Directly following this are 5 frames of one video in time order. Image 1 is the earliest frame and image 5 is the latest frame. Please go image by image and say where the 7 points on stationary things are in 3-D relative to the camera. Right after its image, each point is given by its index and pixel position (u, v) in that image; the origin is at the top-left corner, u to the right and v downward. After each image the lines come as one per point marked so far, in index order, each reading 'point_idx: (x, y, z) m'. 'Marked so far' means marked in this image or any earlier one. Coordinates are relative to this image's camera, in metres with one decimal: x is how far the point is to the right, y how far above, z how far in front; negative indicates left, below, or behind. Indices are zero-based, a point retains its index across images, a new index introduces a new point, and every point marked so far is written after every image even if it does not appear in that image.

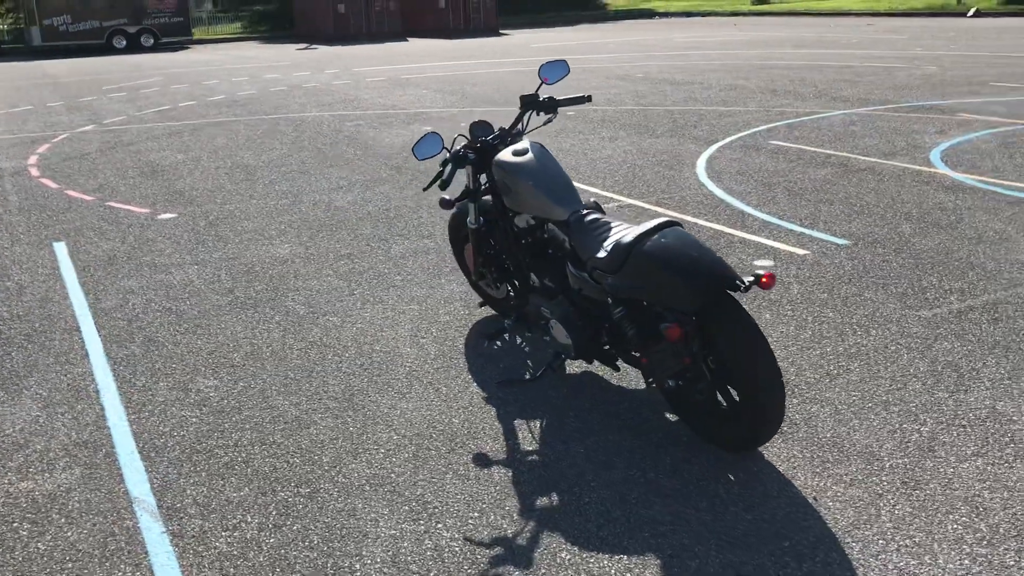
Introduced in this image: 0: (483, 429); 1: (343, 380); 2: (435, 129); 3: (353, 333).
0: (-0.1, -0.6, +4.5) m
1: (-0.9, -0.5, +5.1) m
2: (-1.0, +2.1, +13.0) m
3: (-0.9, -0.3, +5.8) m
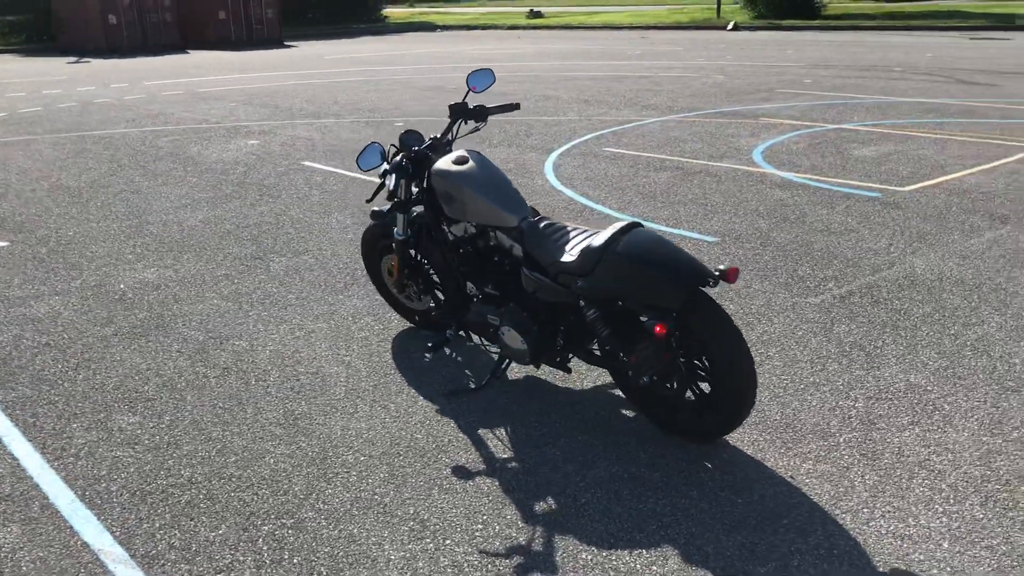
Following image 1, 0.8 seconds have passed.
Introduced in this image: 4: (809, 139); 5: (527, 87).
0: (-0.3, -0.7, +4.4) m
1: (-1.1, -0.6, +4.9) m
2: (-3.2, +1.8, +12.5) m
3: (-1.3, -0.4, +5.5) m
4: (+3.6, +1.8, +11.8) m
5: (+0.3, +3.7, +18.2) m
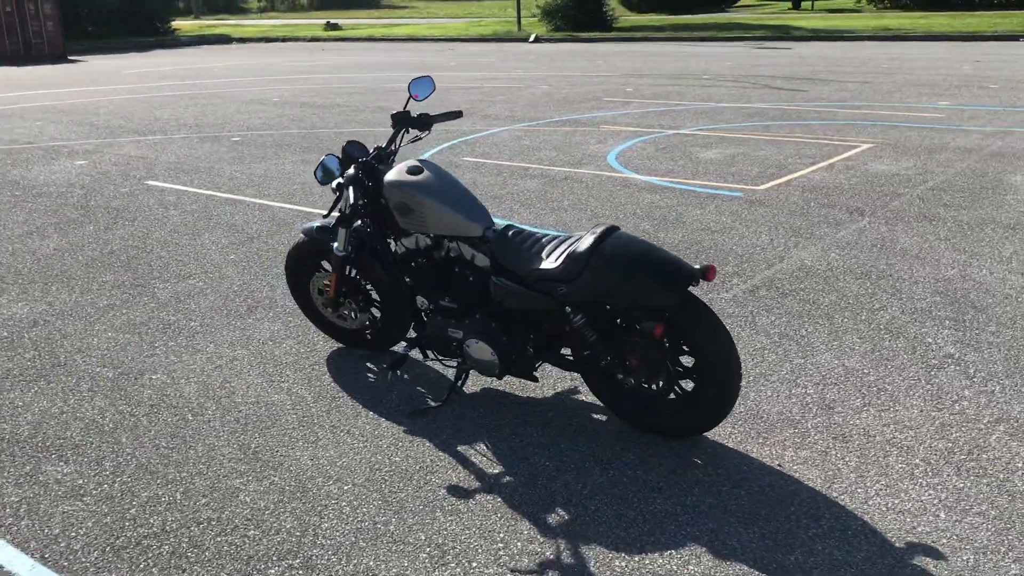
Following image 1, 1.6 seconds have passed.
0: (-0.3, -0.7, +4.2) m
1: (-1.3, -0.7, +4.5) m
2: (-4.9, +1.5, +11.6) m
3: (-1.6, -0.5, +5.1) m
4: (+1.8, +1.8, +12.3) m
5: (-2.8, +3.4, +17.9) m
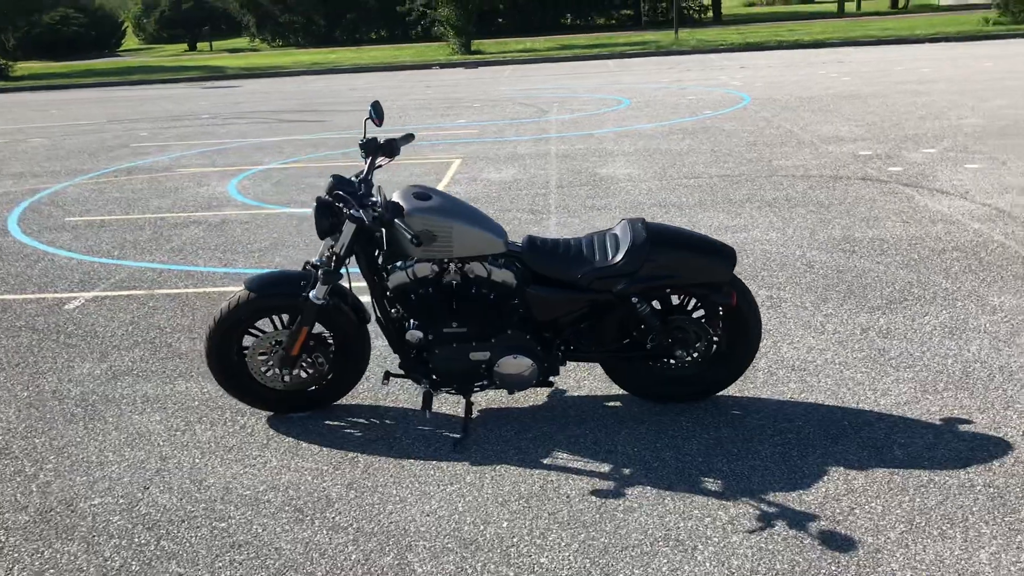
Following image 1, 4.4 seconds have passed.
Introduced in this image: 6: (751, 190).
0: (+0.1, -0.8, +4.2) m
1: (-0.8, -0.9, +3.9) m
2: (-8.1, -0.1, +7.7) m
3: (-1.4, -0.9, +4.2) m
4: (-3.0, +1.3, +12.0) m
5: (-10.1, +1.6, +14.1) m
6: (+2.4, +1.0, +10.0) m
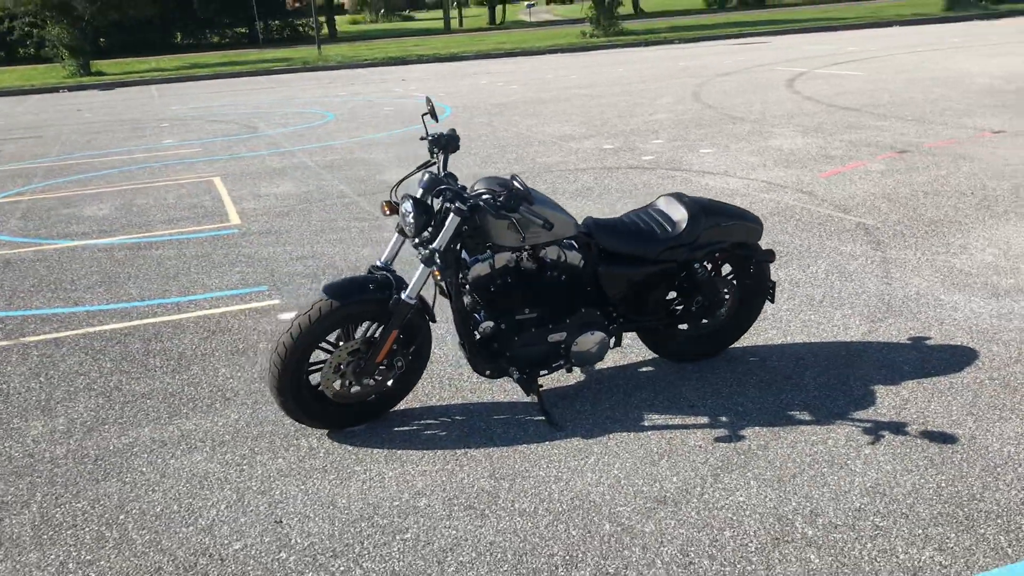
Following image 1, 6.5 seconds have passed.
0: (+0.7, -0.7, +4.5) m
1: (-0.1, -0.9, +3.8) m
2: (-8.3, -1.0, +4.6) m
3: (-0.8, -0.9, +3.9) m
4: (-5.4, +0.8, +10.5) m
5: (-12.8, +0.2, +9.7) m
6: (+0.4, +1.1, +10.7) m
